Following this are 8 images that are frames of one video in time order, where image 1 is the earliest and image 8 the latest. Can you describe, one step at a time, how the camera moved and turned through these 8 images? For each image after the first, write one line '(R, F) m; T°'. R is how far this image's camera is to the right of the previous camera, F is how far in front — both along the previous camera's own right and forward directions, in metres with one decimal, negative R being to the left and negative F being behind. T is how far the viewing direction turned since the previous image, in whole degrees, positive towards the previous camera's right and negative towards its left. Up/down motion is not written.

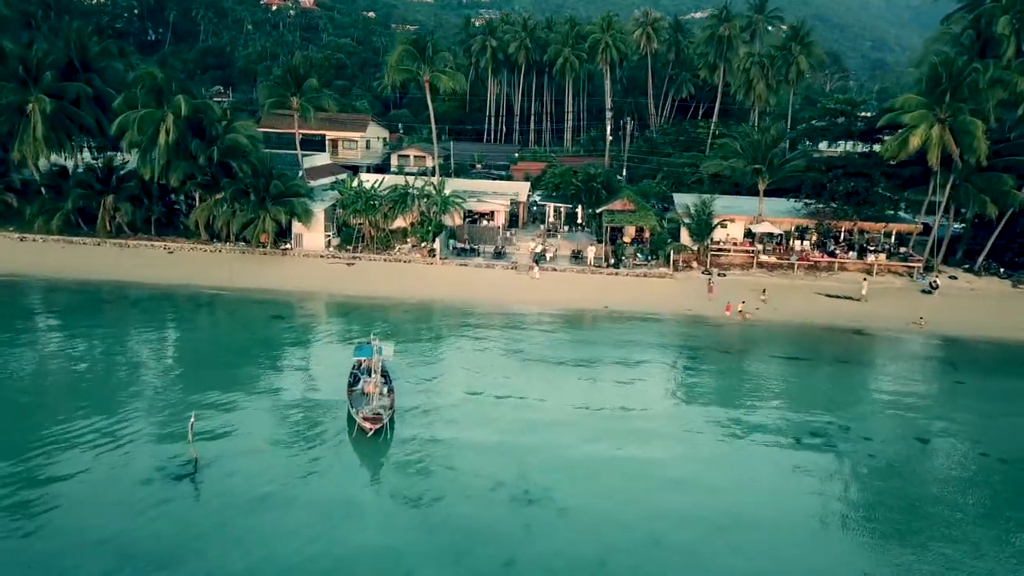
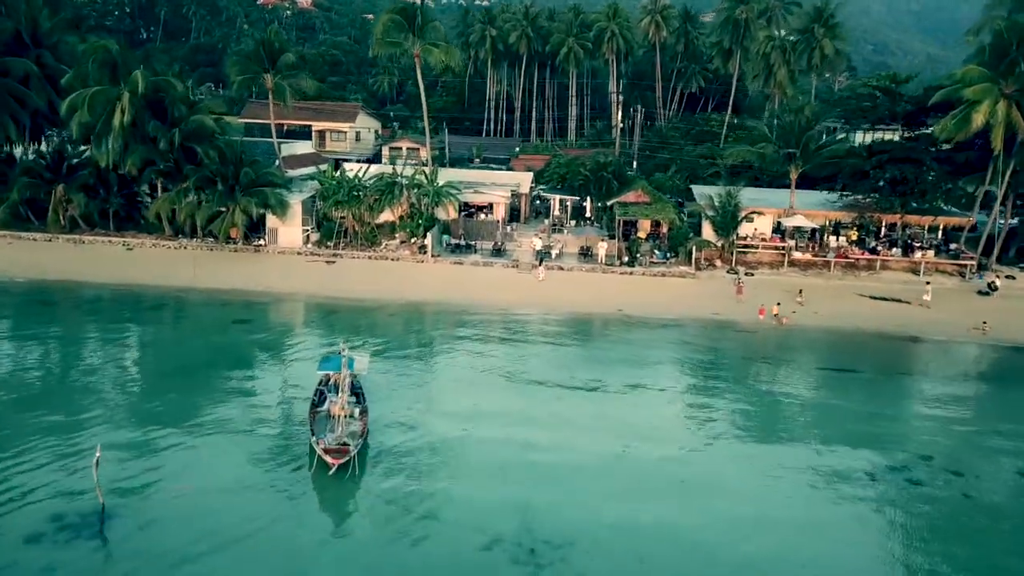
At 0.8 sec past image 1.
(-0.1, +6.1) m; 0°
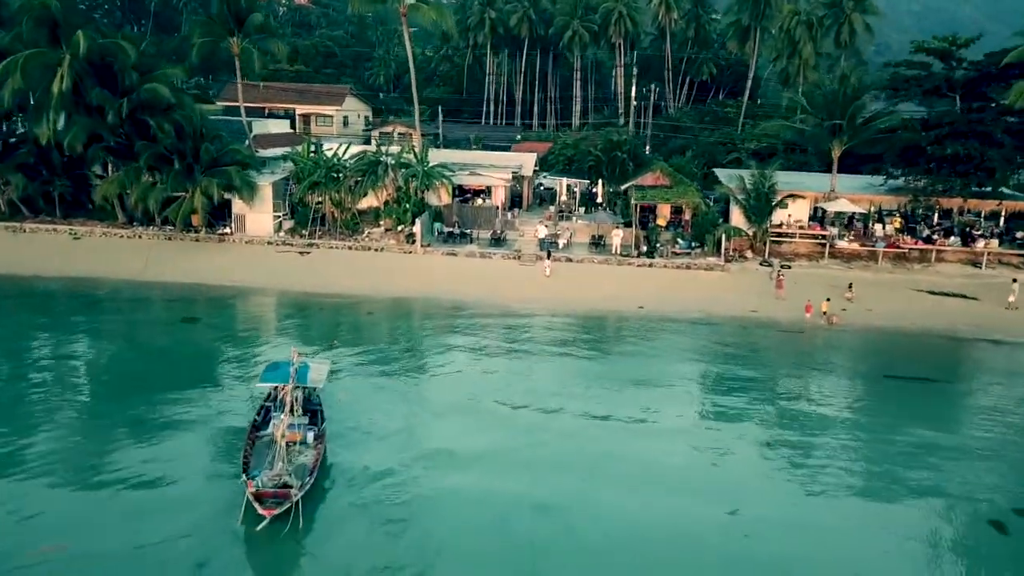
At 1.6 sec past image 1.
(-0.1, +6.2) m; 0°
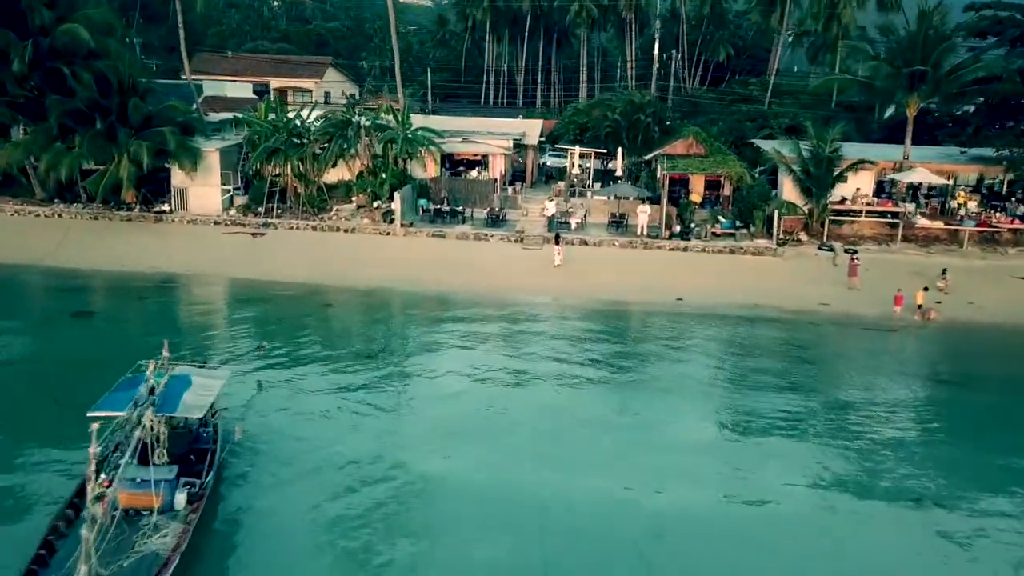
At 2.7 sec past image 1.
(0.0, +7.9) m; 0°
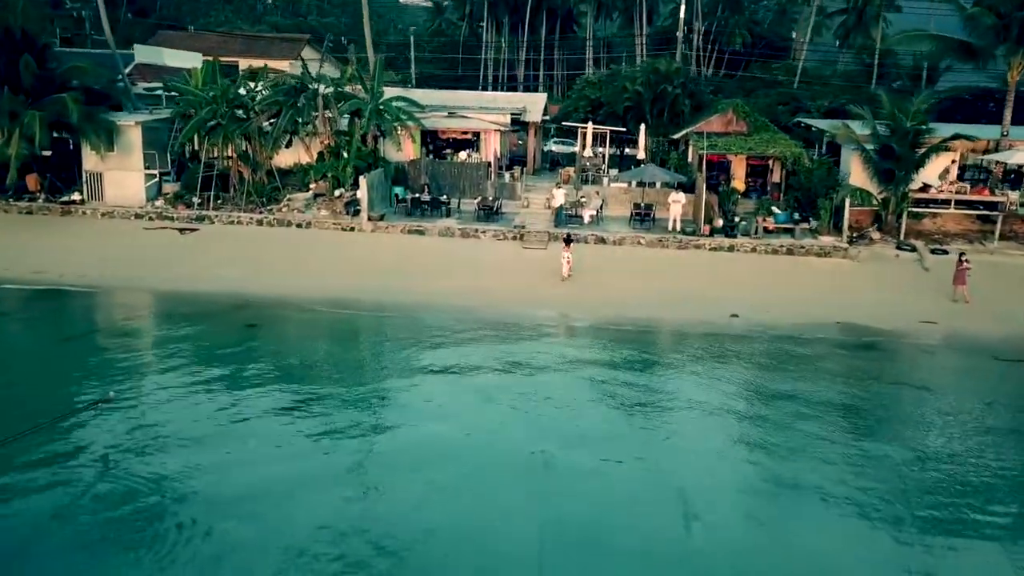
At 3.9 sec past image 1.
(+0.1, +7.2) m; 0°
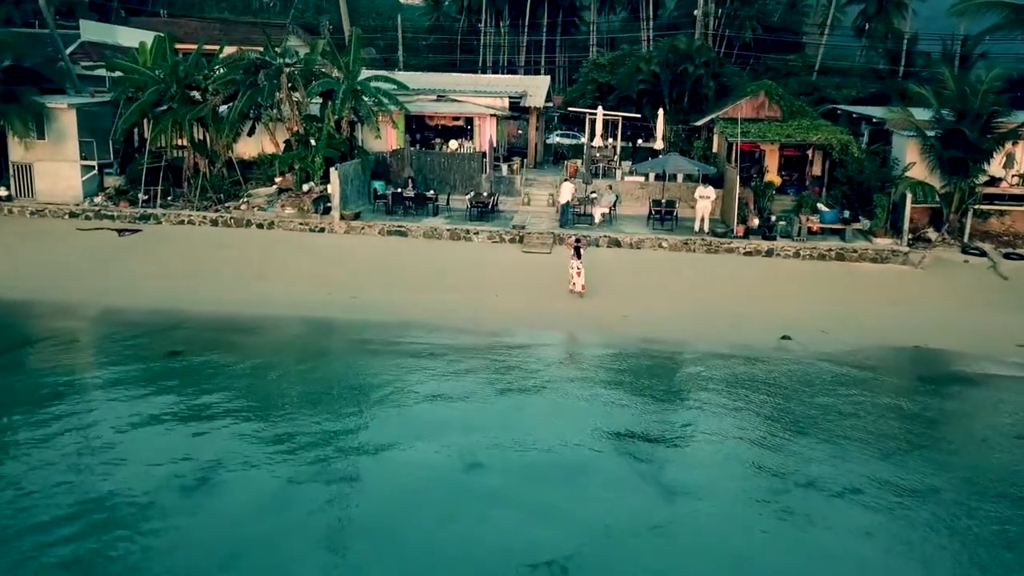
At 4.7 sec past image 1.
(+0.1, +4.1) m; 0°
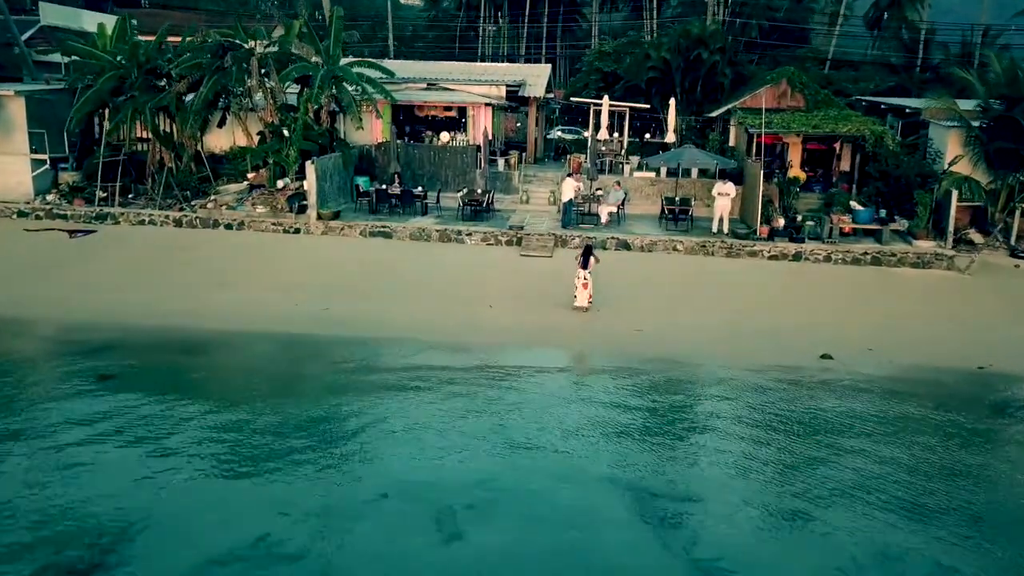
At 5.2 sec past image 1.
(+0.1, +2.4) m; 0°
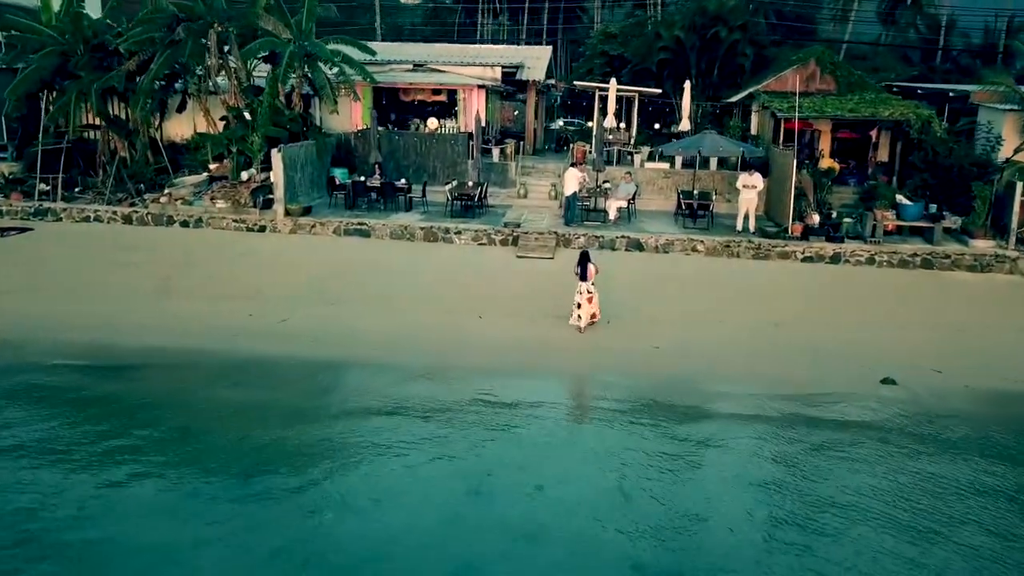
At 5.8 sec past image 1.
(+0.1, +2.6) m; 0°
